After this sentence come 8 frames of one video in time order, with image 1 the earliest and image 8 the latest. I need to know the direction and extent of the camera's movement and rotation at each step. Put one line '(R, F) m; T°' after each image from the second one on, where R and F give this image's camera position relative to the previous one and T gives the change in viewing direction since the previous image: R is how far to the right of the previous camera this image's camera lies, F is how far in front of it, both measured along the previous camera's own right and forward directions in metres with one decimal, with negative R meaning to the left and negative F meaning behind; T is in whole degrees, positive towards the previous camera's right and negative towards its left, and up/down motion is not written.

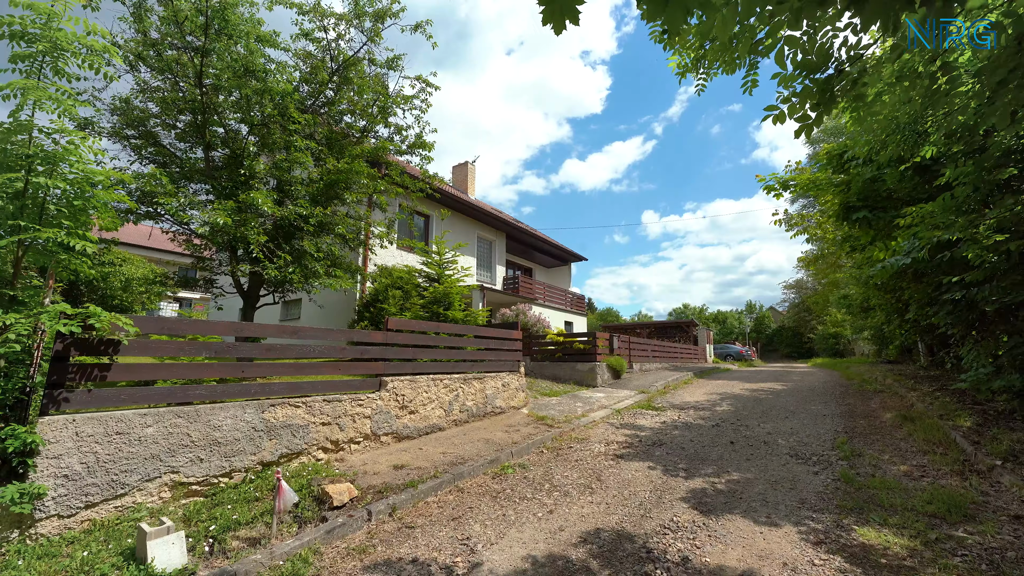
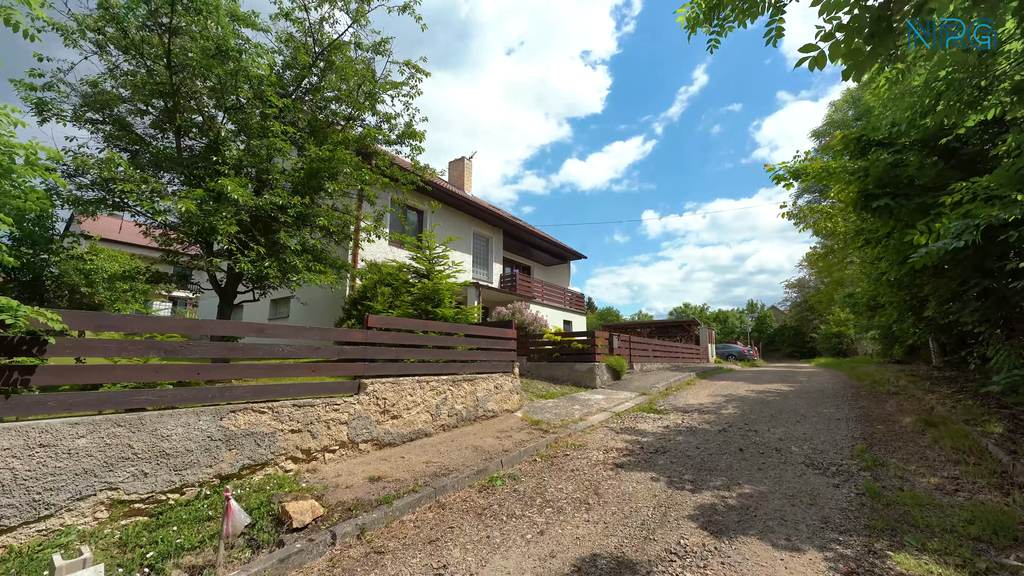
(+0.1, +0.5) m; 0°
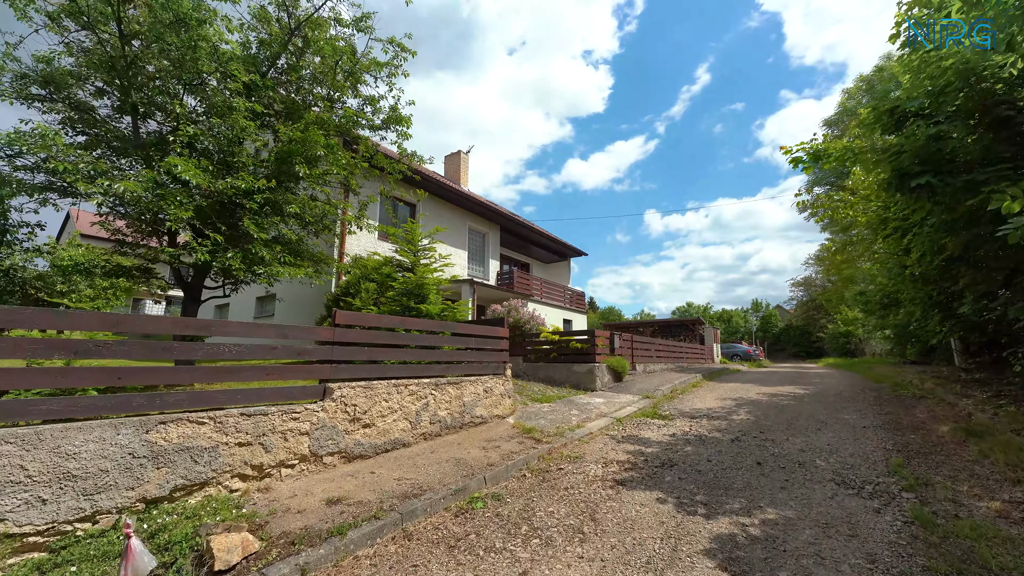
(+0.2, +0.7) m; 0°
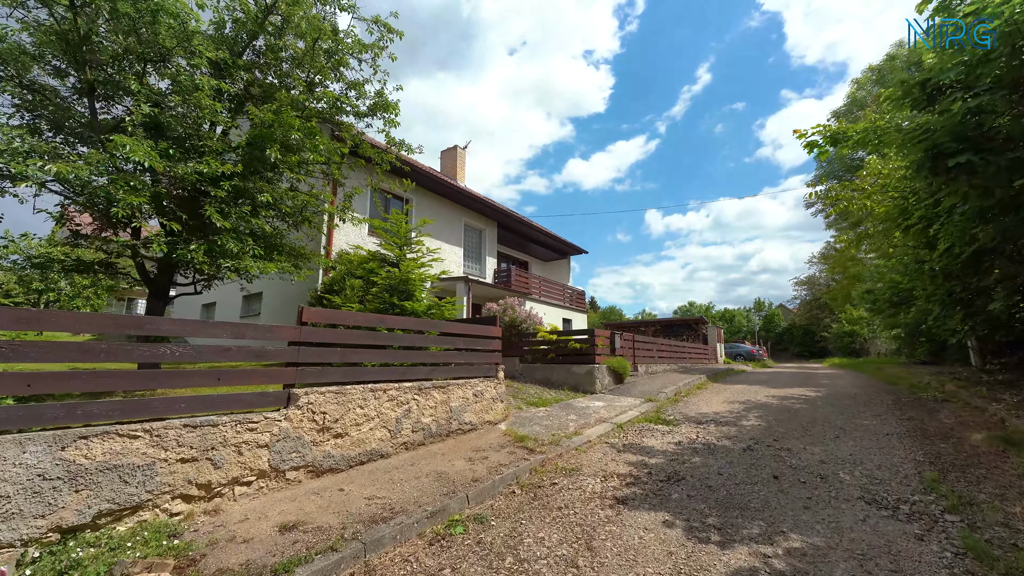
(+0.1, +0.5) m; 0°
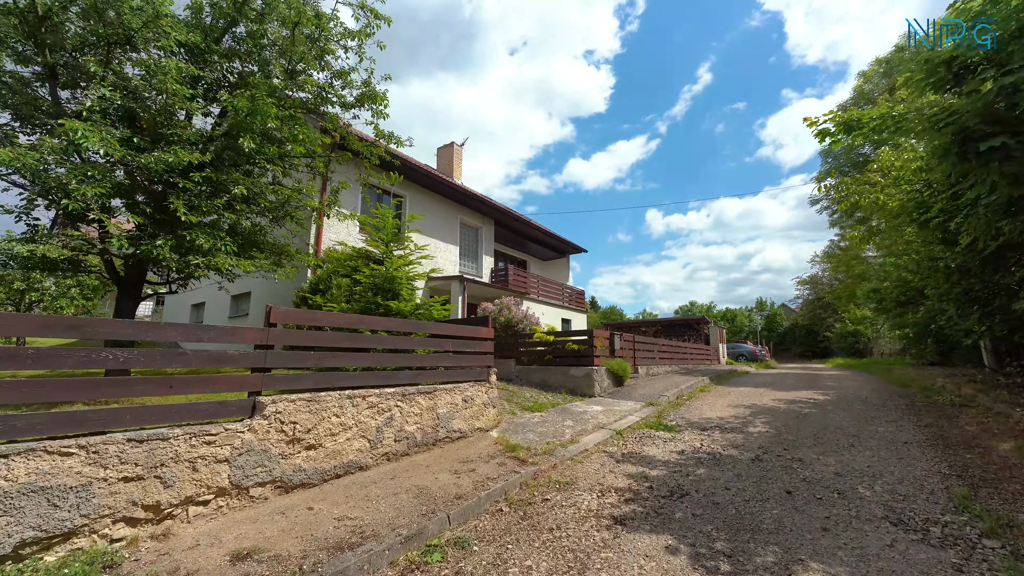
(+0.1, +0.4) m; 0°
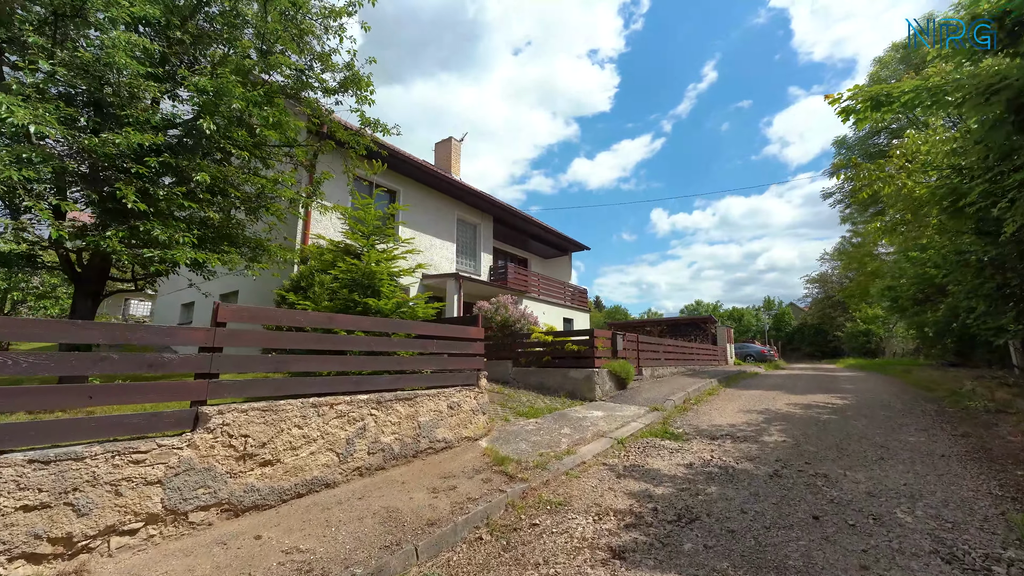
(+0.2, +0.5) m; -1°
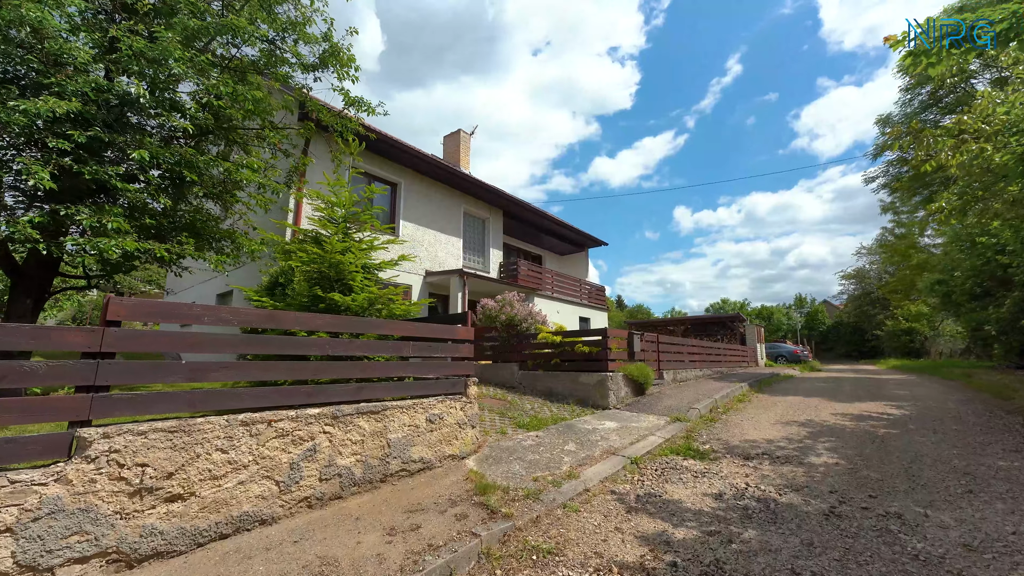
(+0.3, +0.9) m; -3°
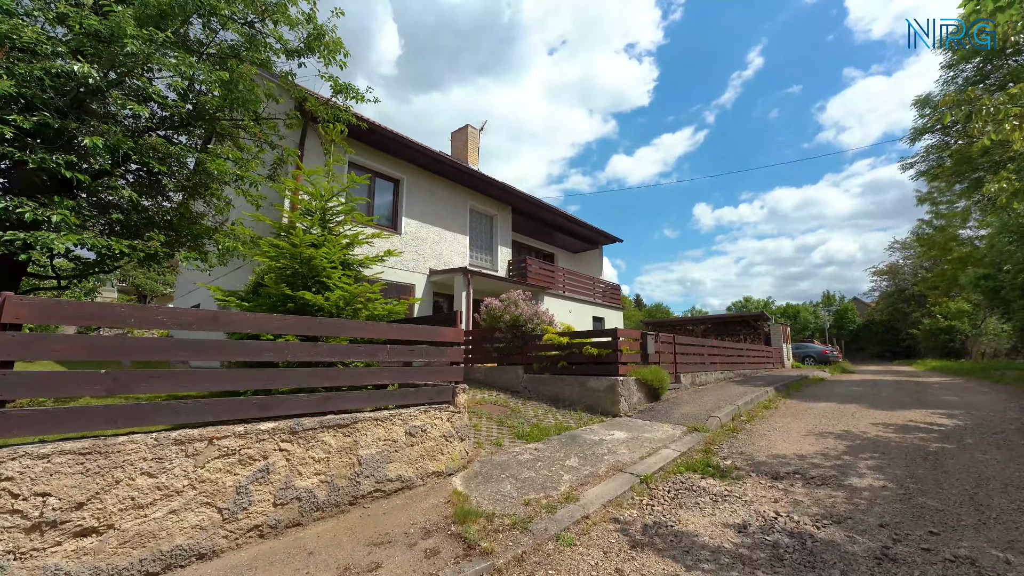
(+0.3, +0.5) m; -2°
